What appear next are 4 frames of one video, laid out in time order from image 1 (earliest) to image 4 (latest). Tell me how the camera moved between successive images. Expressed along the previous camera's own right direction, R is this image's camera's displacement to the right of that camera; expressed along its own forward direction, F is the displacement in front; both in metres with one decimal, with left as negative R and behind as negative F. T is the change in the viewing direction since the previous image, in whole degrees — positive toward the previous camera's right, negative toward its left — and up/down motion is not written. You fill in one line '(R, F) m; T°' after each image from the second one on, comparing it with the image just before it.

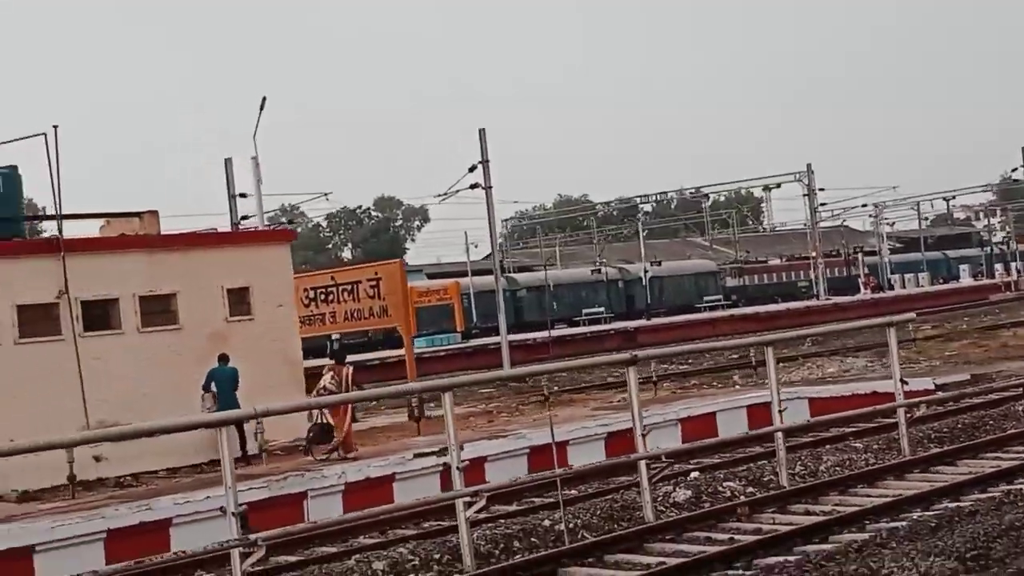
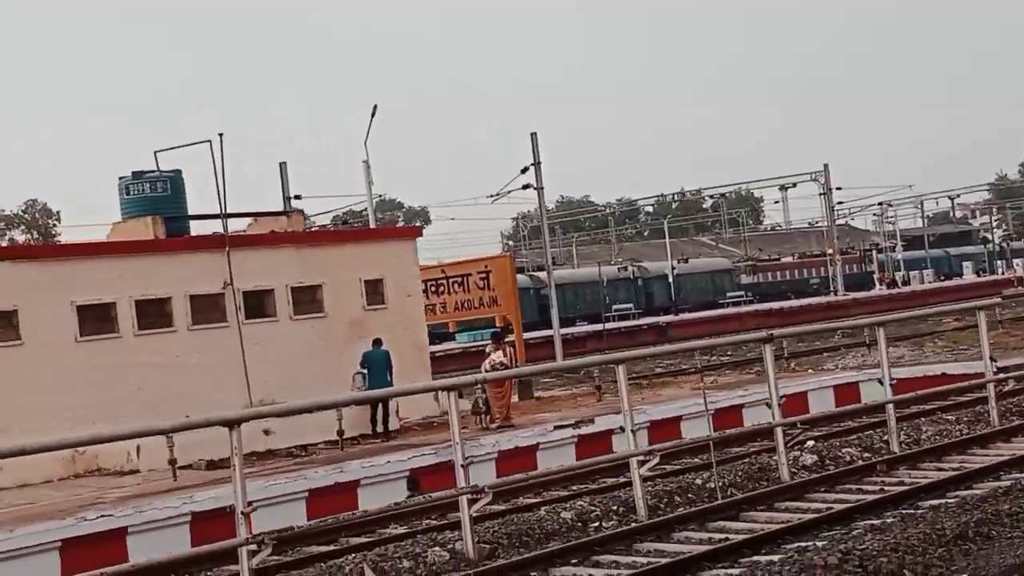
(-1.4, -1.4) m; 0°
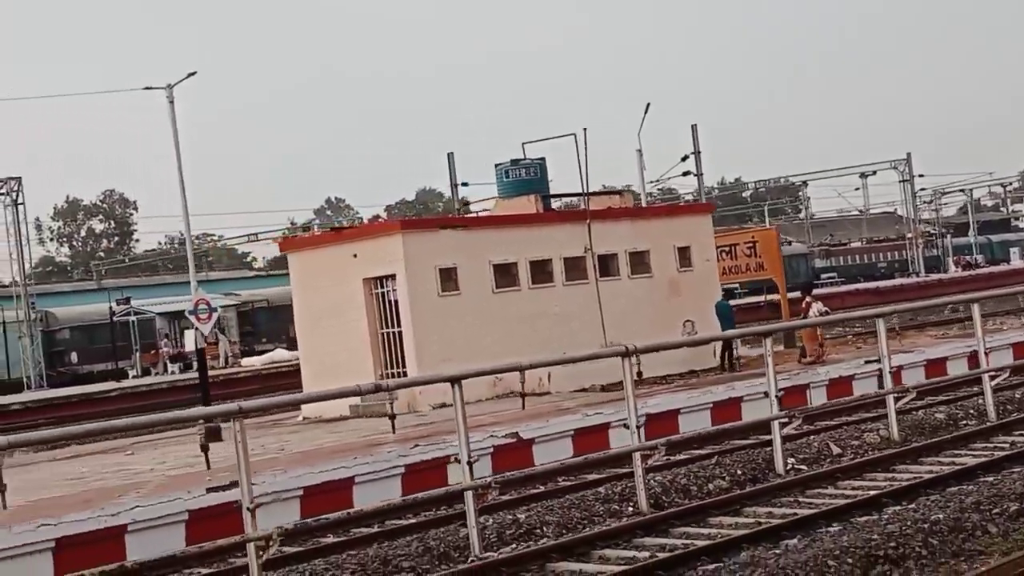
(-3.9, -3.8) m; -1°
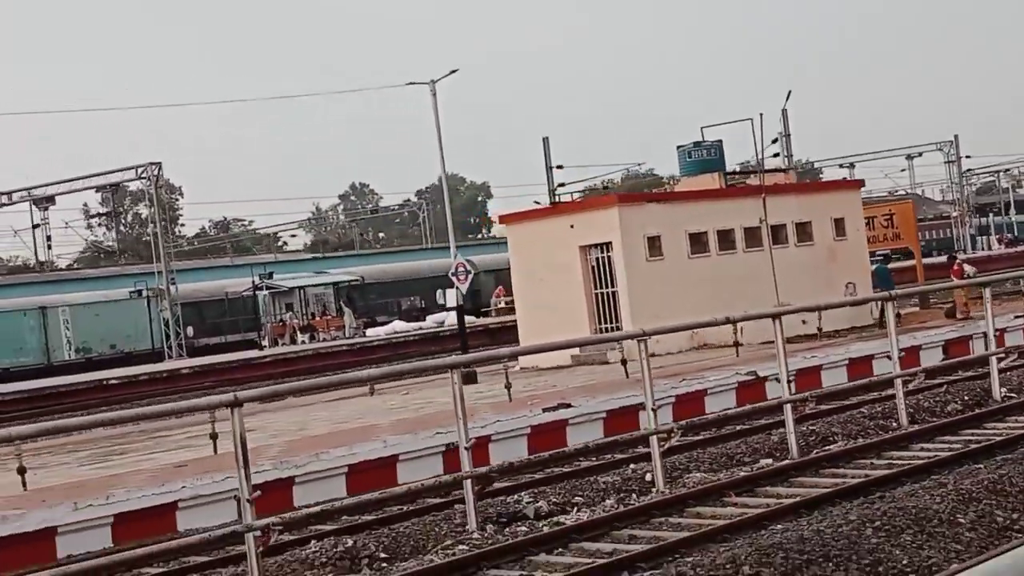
(-2.7, -2.6) m; 0°
